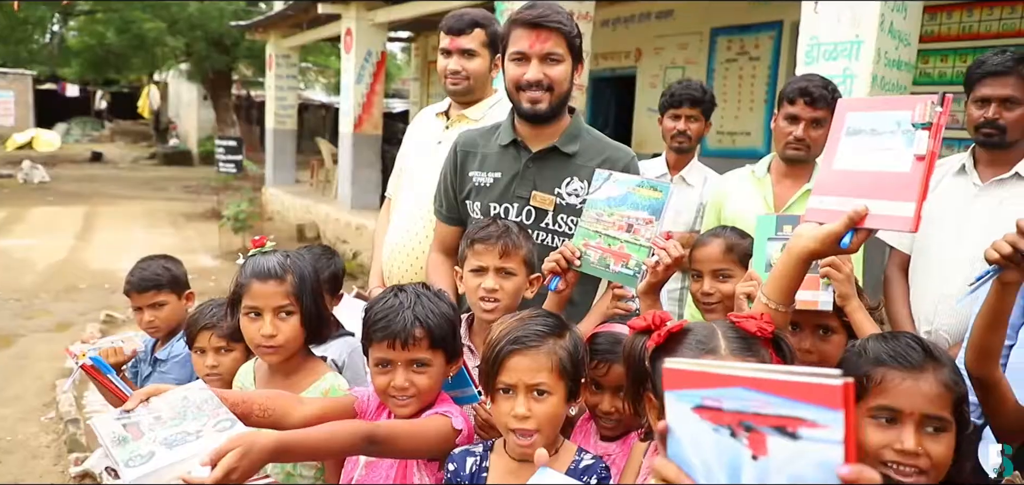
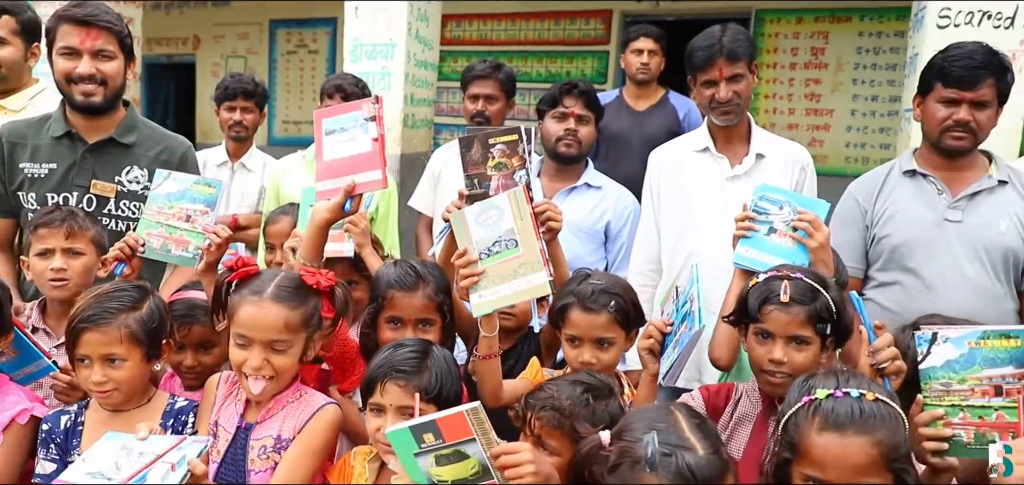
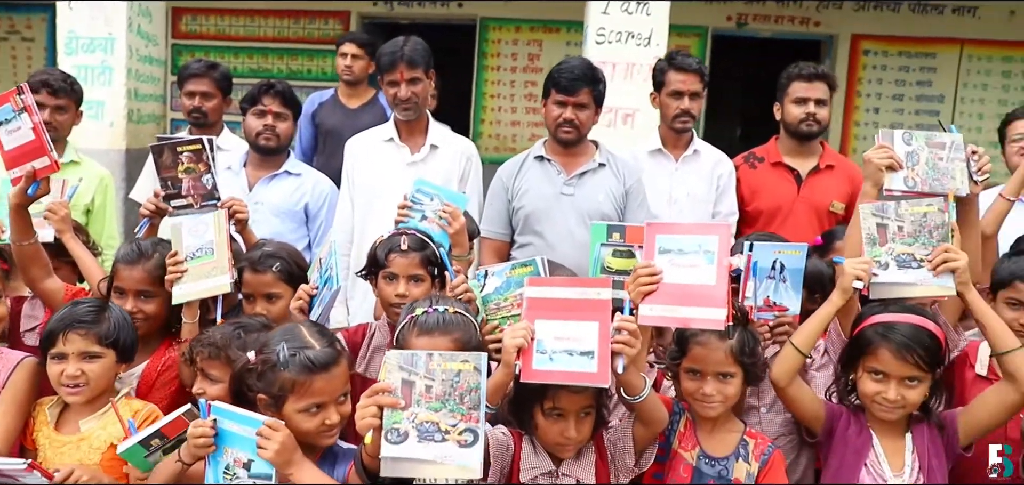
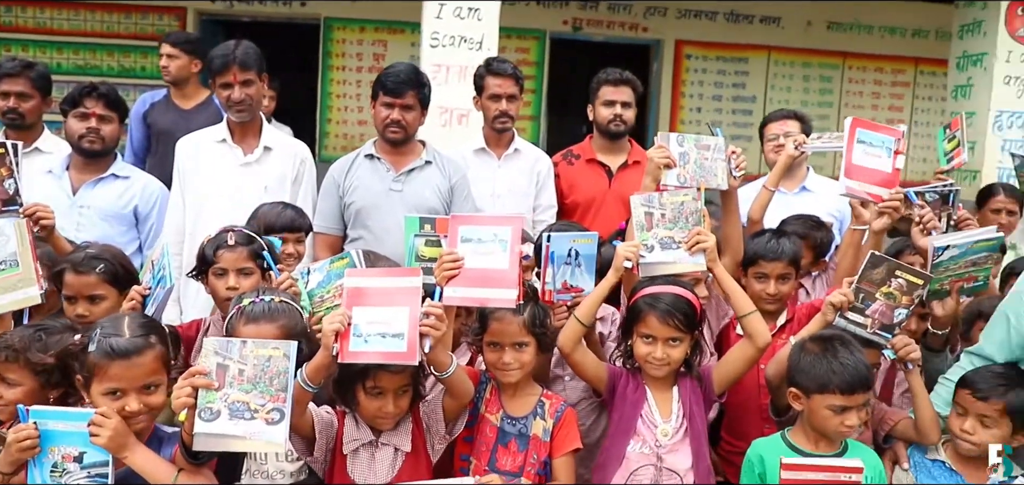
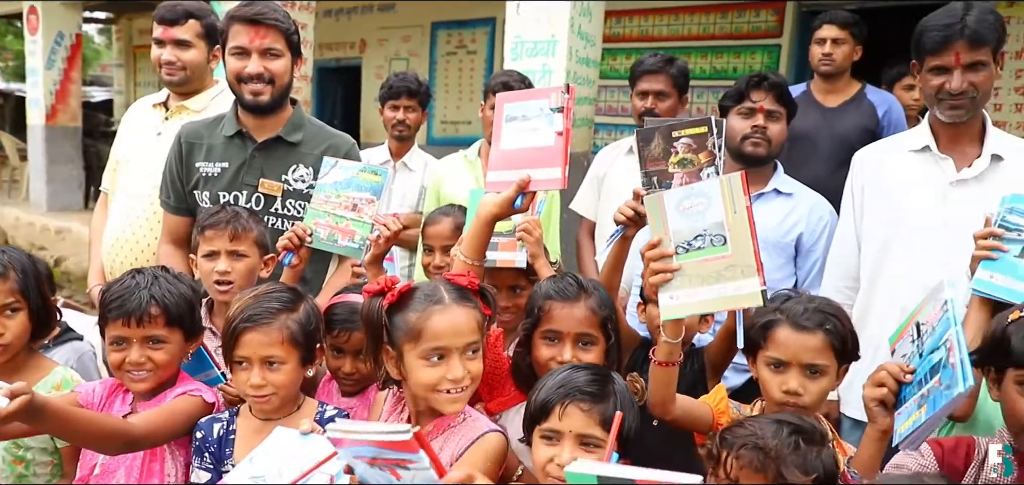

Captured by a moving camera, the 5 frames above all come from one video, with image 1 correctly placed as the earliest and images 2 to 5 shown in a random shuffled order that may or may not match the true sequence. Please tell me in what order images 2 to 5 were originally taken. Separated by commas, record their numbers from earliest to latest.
5, 2, 3, 4
